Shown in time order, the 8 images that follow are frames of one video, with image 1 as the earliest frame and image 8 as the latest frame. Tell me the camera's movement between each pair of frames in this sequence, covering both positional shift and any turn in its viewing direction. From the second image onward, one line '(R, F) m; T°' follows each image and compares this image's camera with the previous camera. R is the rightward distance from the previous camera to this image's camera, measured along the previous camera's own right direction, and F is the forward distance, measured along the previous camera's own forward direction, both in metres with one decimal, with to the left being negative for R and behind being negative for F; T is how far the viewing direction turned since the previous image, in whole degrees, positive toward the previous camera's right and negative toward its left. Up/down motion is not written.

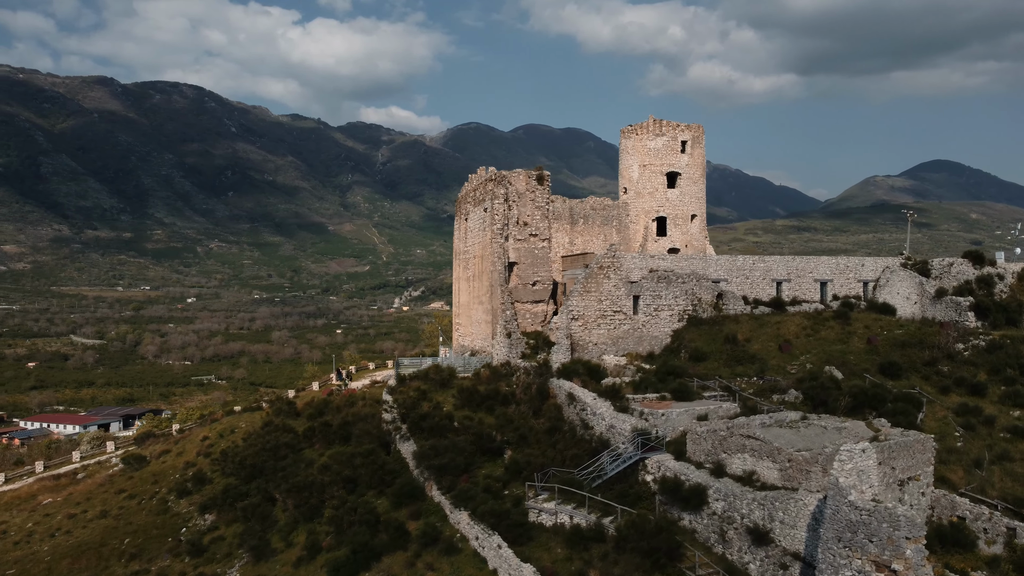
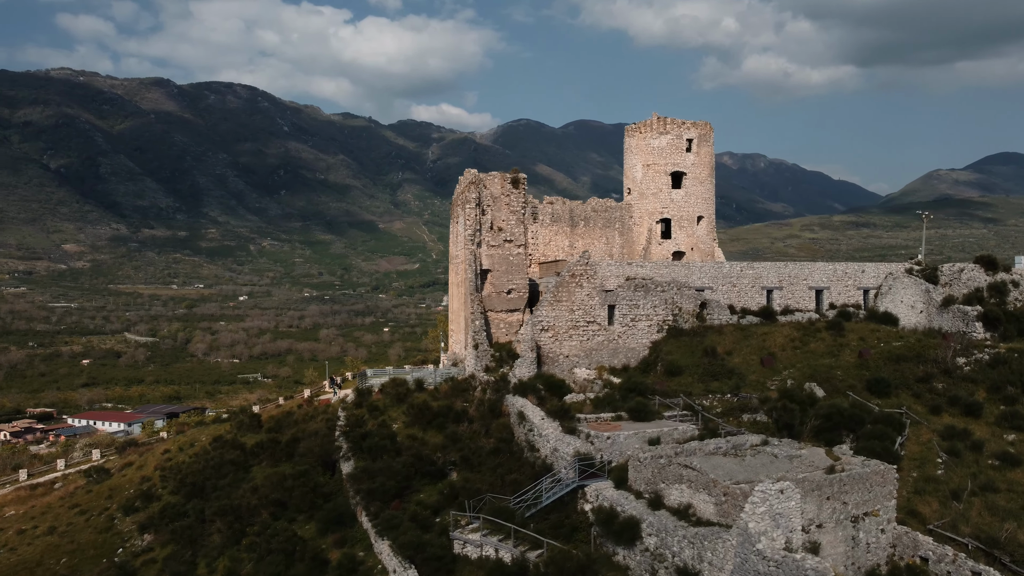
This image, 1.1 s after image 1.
(+2.1, +1.2) m; -4°
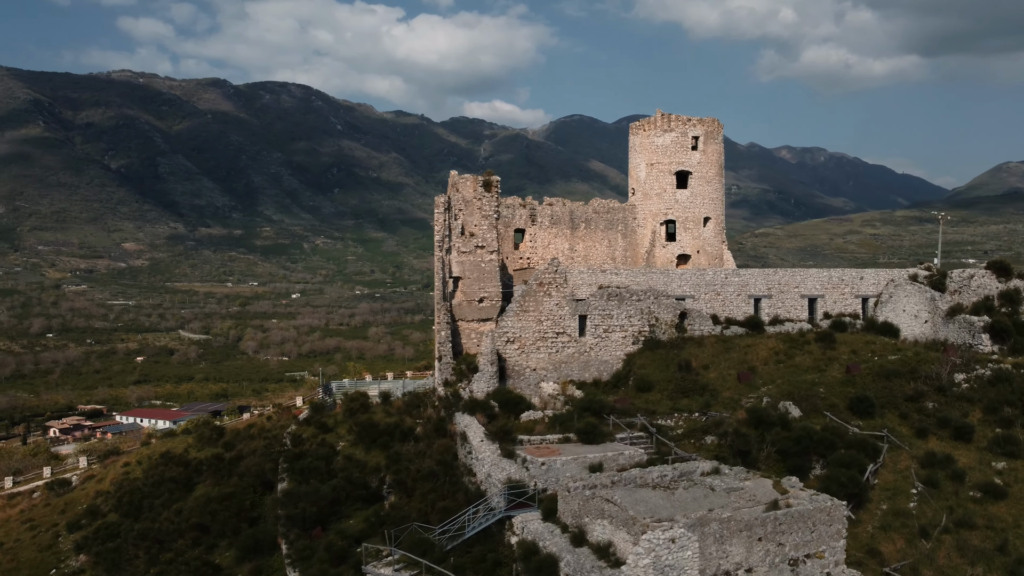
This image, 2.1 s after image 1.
(+2.1, +1.2) m; -4°
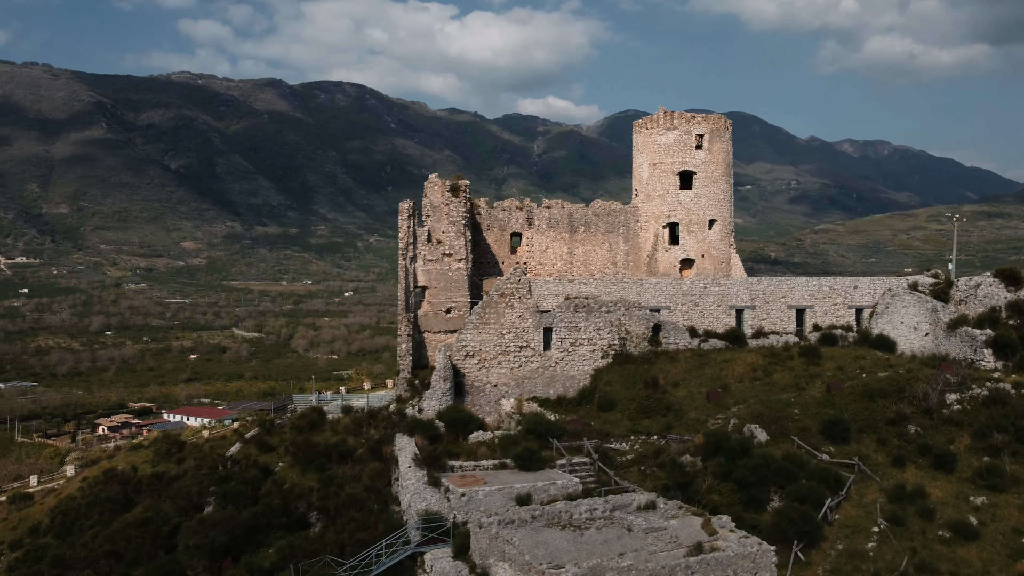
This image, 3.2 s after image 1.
(+2.1, +1.2) m; -4°
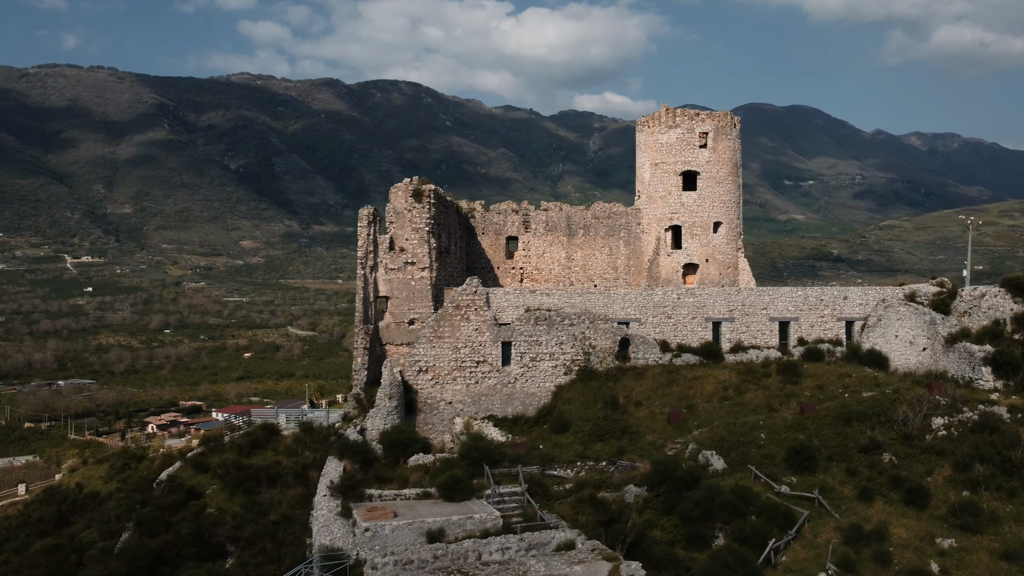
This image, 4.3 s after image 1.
(+2.1, +1.2) m; -4°
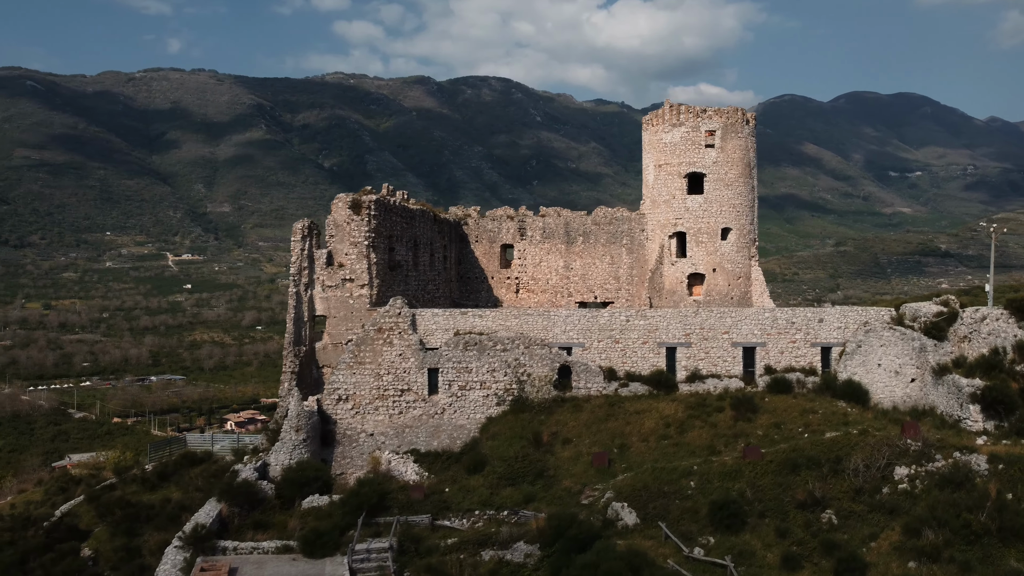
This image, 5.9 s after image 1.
(+3.1, +1.9) m; -6°
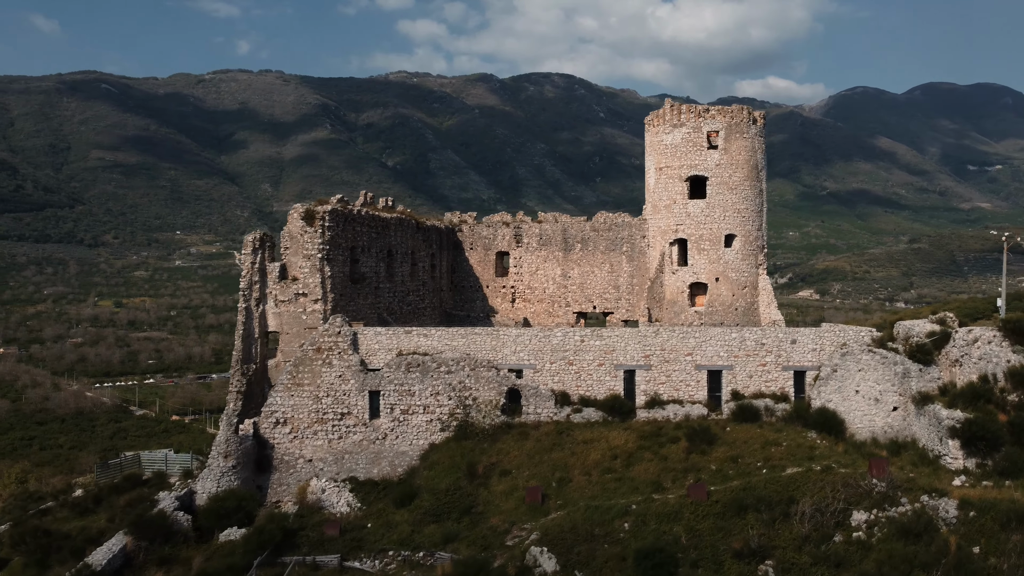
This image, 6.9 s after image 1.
(+2.0, +1.2) m; -4°
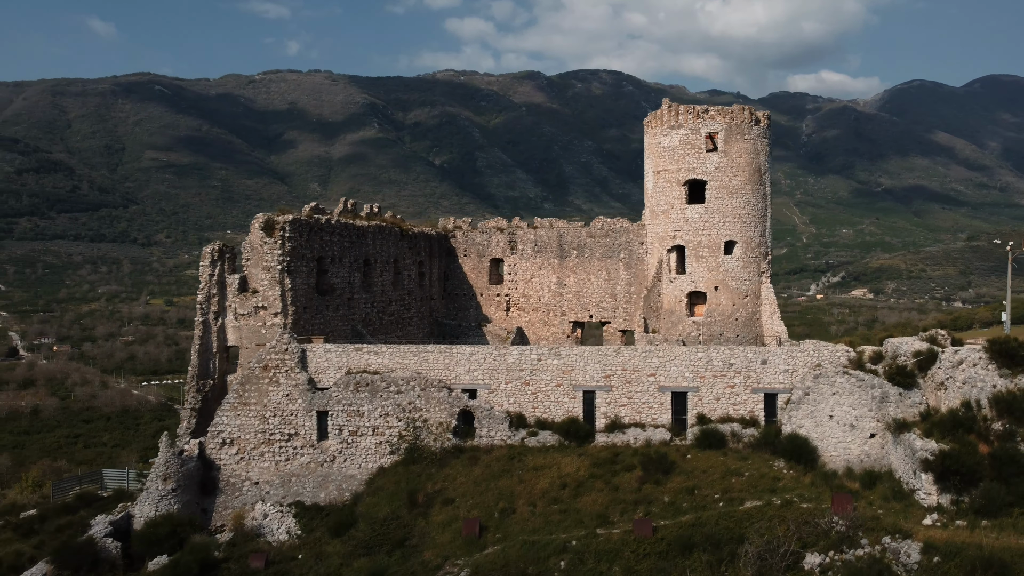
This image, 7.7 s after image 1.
(+1.5, +0.9) m; -3°
